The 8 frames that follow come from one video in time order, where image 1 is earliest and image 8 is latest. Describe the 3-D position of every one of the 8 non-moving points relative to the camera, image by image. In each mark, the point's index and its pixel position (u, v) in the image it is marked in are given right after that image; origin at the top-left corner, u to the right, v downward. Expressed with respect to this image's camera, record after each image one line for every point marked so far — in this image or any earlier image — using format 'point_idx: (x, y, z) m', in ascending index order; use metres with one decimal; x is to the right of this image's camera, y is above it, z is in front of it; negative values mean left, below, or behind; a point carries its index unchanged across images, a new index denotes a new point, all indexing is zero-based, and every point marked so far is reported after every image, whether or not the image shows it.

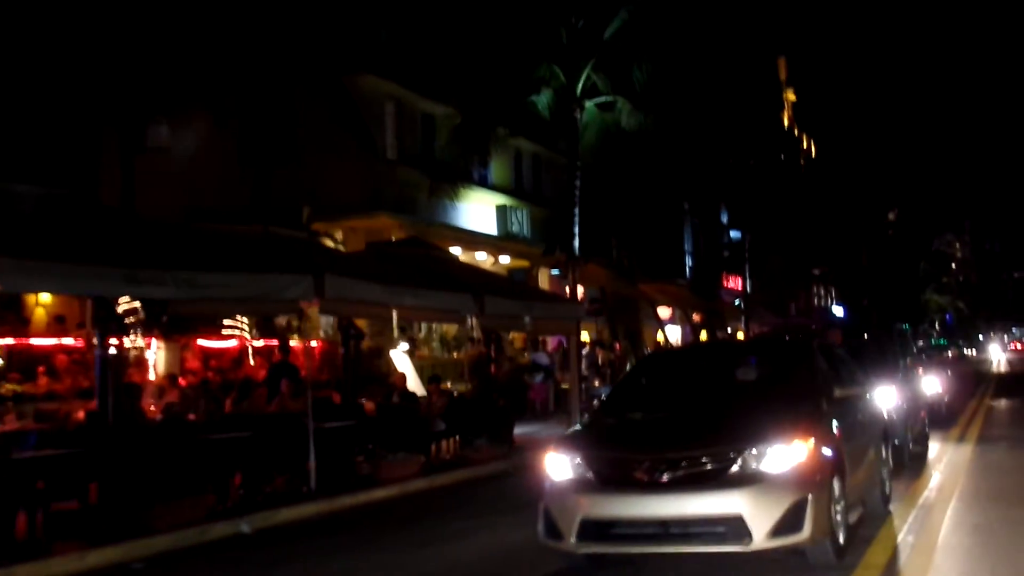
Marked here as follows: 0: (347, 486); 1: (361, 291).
0: (-1.9, -2.2, +13.4) m
1: (-1.7, 0.0, +13.6) m
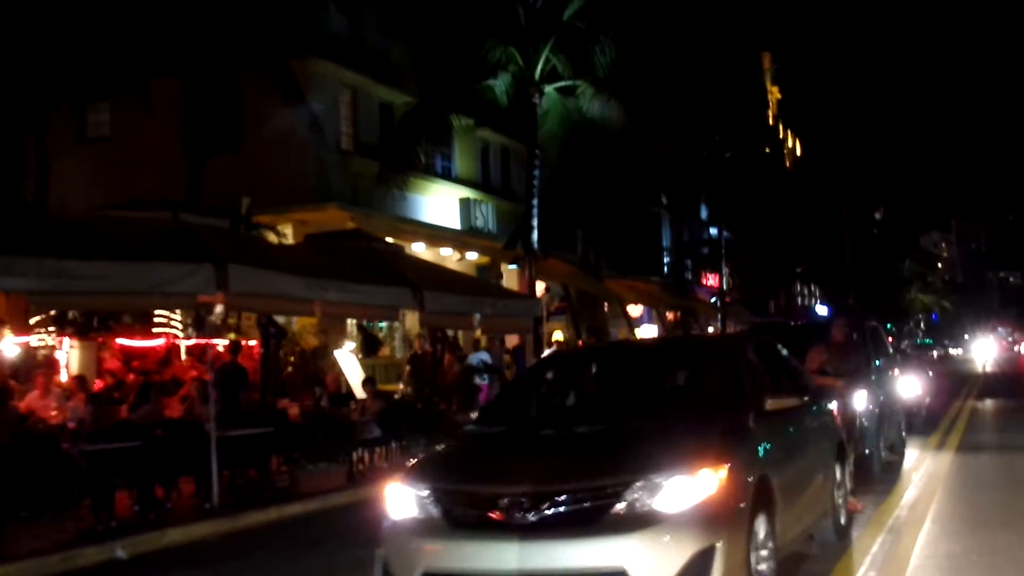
0: (-2.6, -2.1, +12.1) m
1: (-2.4, 0.0, +12.3) m
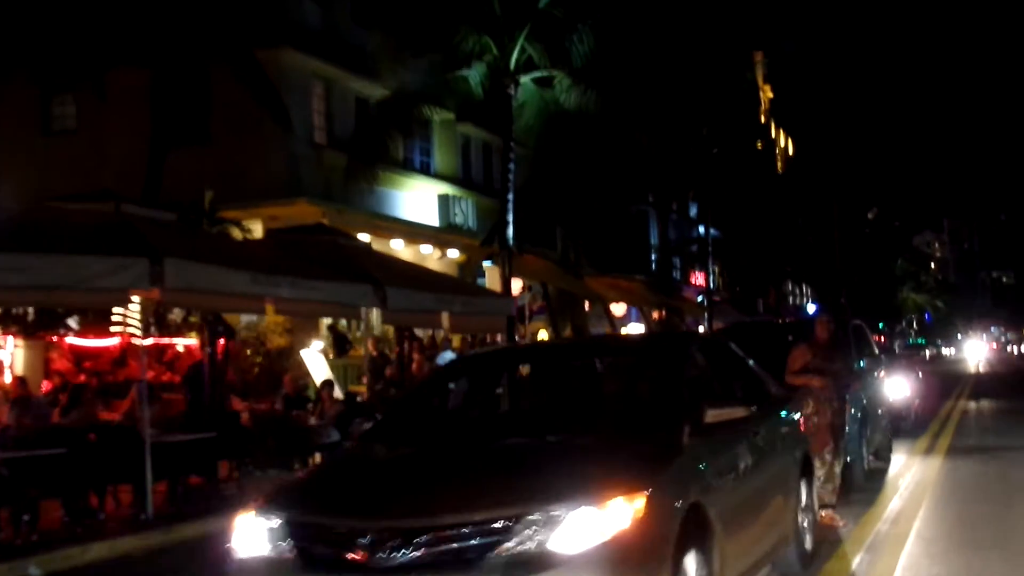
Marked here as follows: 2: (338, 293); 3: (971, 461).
0: (-2.9, -2.1, +11.3) m
1: (-2.8, +0.1, +11.5) m
2: (-2.1, -0.1, +14.0) m
3: (+5.1, -2.0, +13.6) m
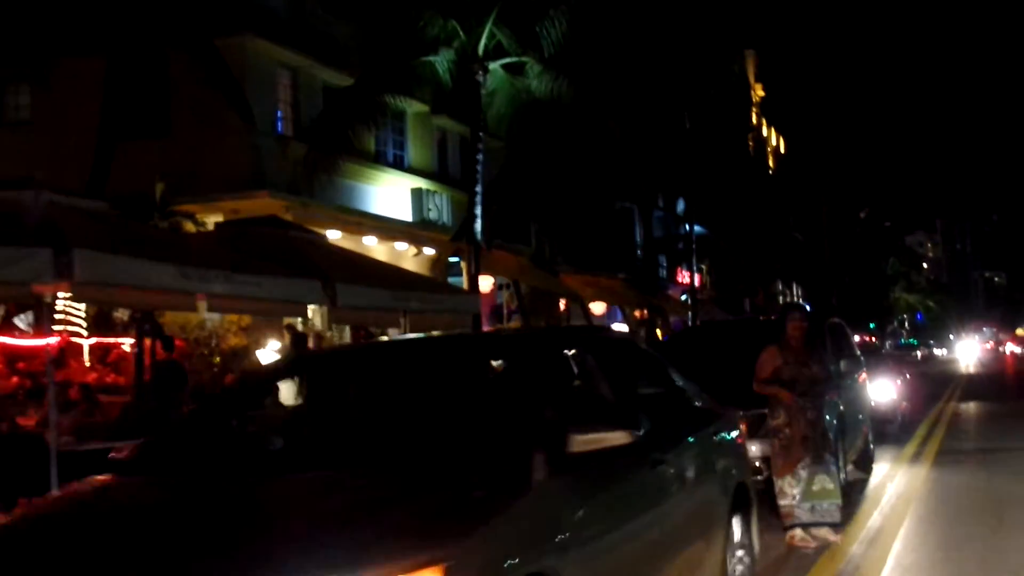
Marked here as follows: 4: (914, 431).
0: (-3.4, -2.1, +10.4) m
1: (-3.2, +0.1, +10.5) m
2: (-2.5, 0.0, +13.0) m
3: (+4.7, -1.9, +12.7) m
4: (+5.8, -2.1, +17.4) m
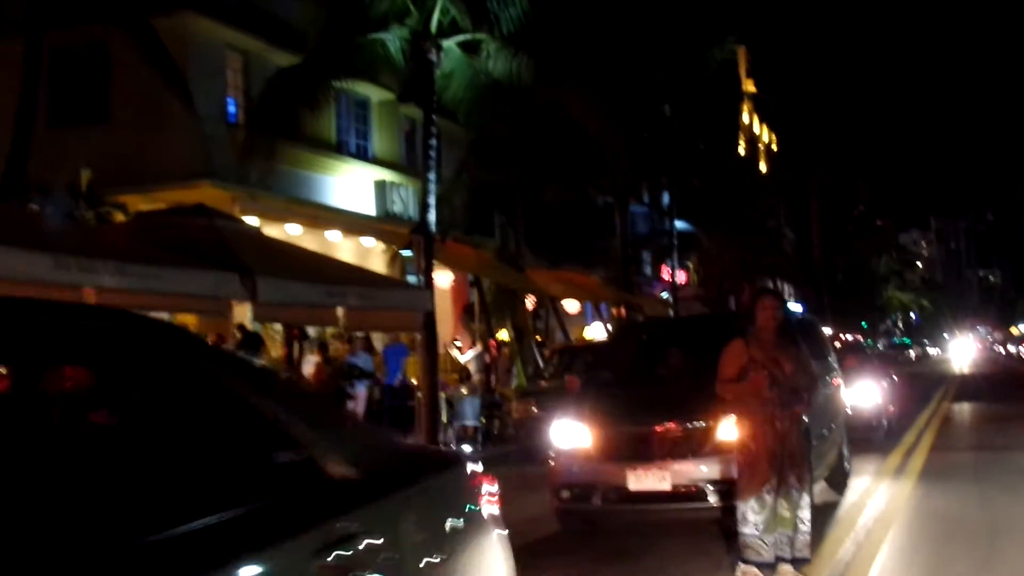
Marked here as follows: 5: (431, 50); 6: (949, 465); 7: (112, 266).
0: (-4.0, -2.0, +9.0) m
1: (-3.8, +0.2, +9.2) m
2: (-3.1, 0.0, +11.7) m
3: (+4.1, -1.8, +11.3) m
4: (+5.2, -2.0, +16.1) m
5: (-1.2, +3.5, +17.8) m
6: (+4.6, -1.9, +12.9) m
7: (-3.5, +0.2, +10.5) m
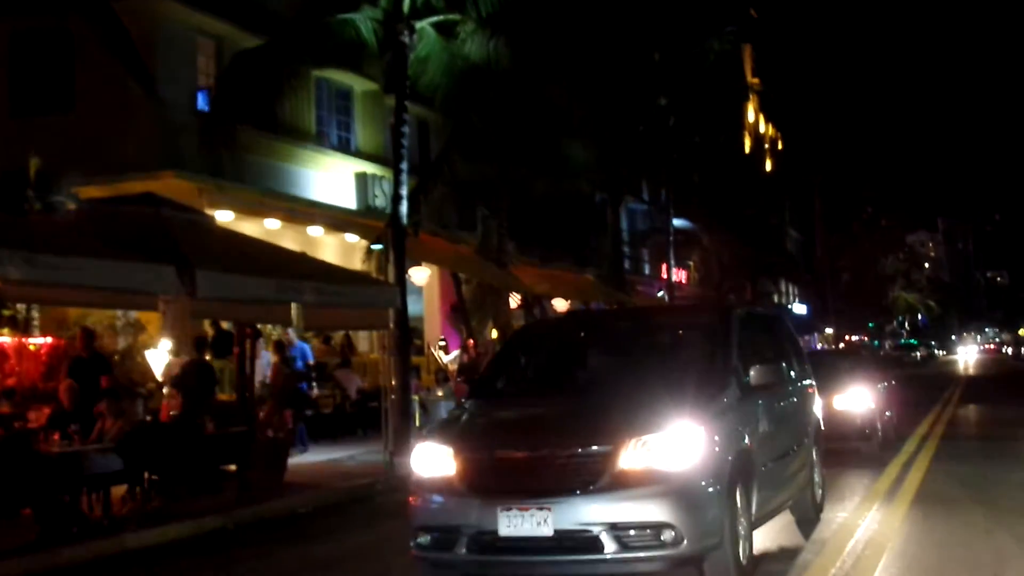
0: (-4.4, -1.9, +8.0) m
1: (-4.2, +0.3, +8.1) m
2: (-3.5, +0.1, +10.7) m
3: (+3.7, -1.8, +10.2) m
4: (+4.8, -2.0, +15.0) m
5: (-1.5, +3.6, +16.8) m
6: (+4.3, -1.9, +11.8) m
7: (-3.8, +0.2, +9.4) m
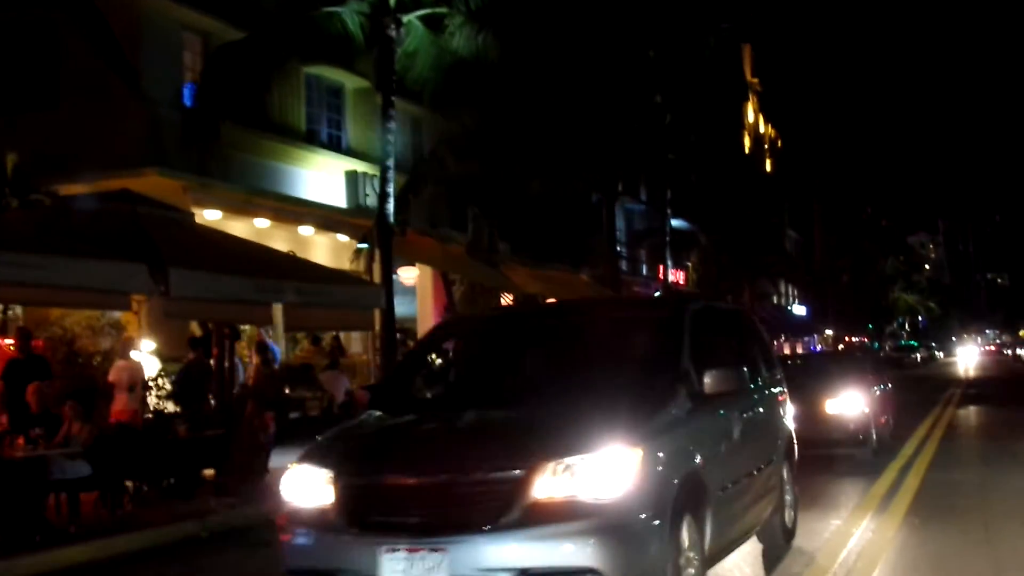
0: (-4.5, -1.9, +7.6) m
1: (-4.4, +0.3, +7.8) m
2: (-3.7, +0.1, +10.3) m
3: (+3.6, -1.8, +9.9) m
4: (+4.7, -2.0, +14.6) m
5: (-1.7, +3.6, +16.4) m
6: (+4.1, -1.9, +11.4) m
7: (-4.0, +0.2, +9.1) m
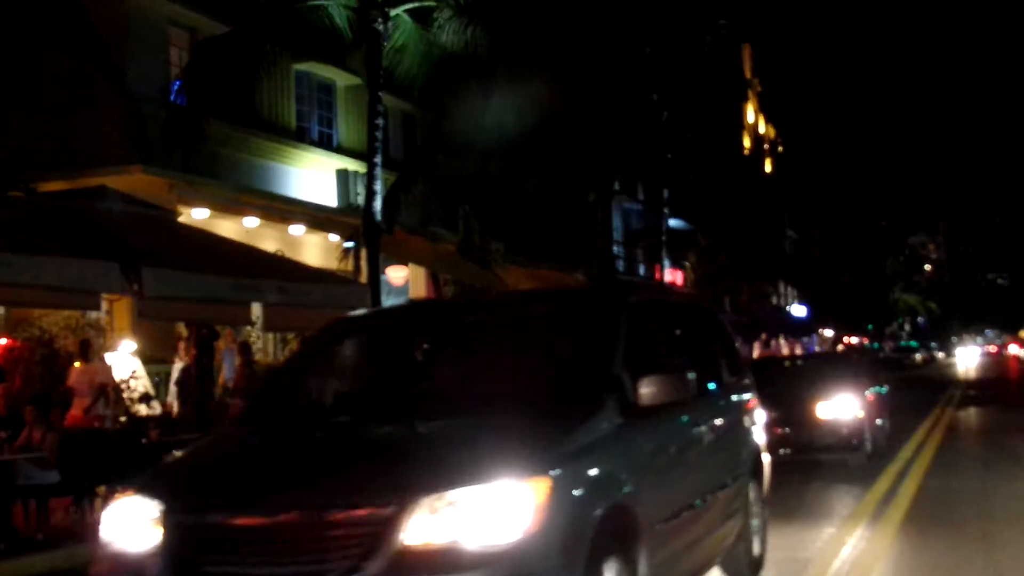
0: (-4.7, -1.9, +7.3) m
1: (-4.5, +0.3, +7.4) m
2: (-3.8, +0.1, +9.9) m
3: (+3.4, -1.8, +9.5) m
4: (+4.6, -2.0, +14.3) m
5: (-1.8, +3.6, +16.1) m
6: (+4.0, -1.9, +11.1) m
7: (-4.1, +0.3, +8.7) m
